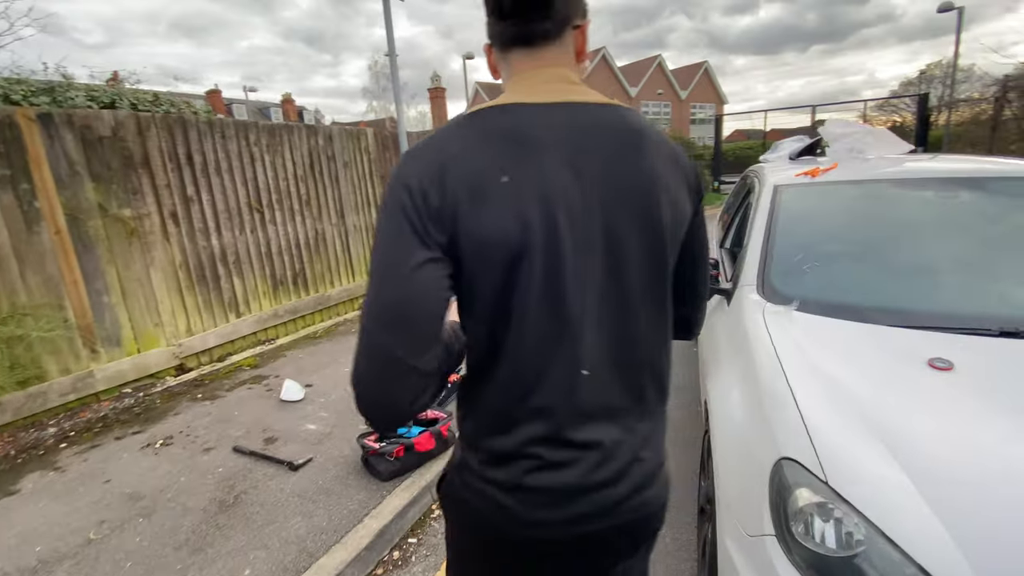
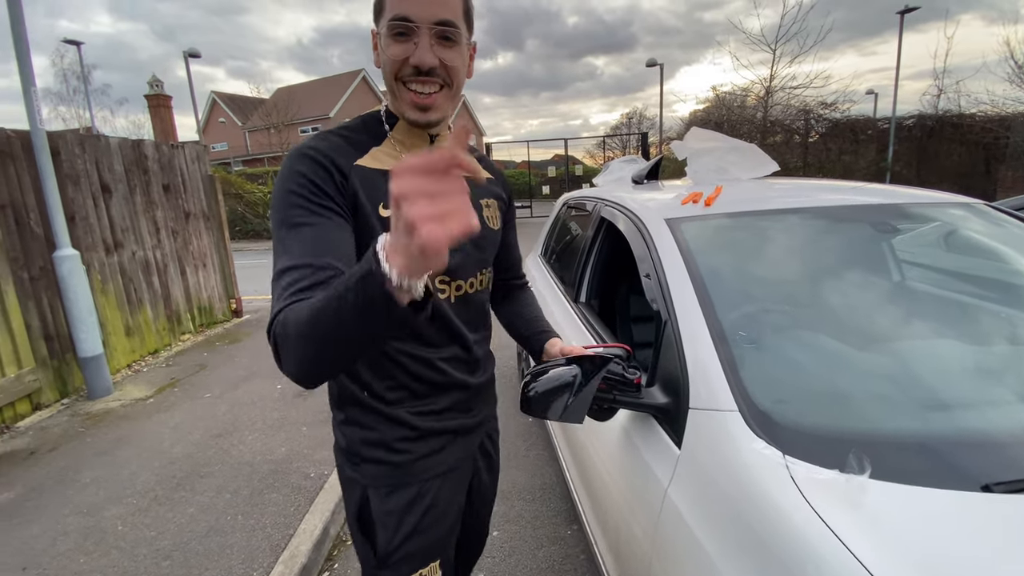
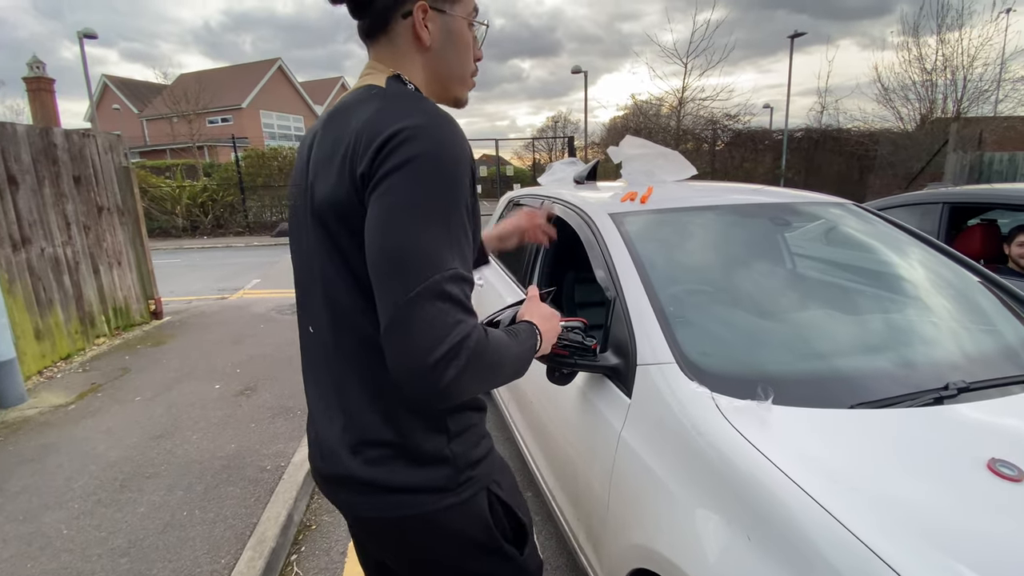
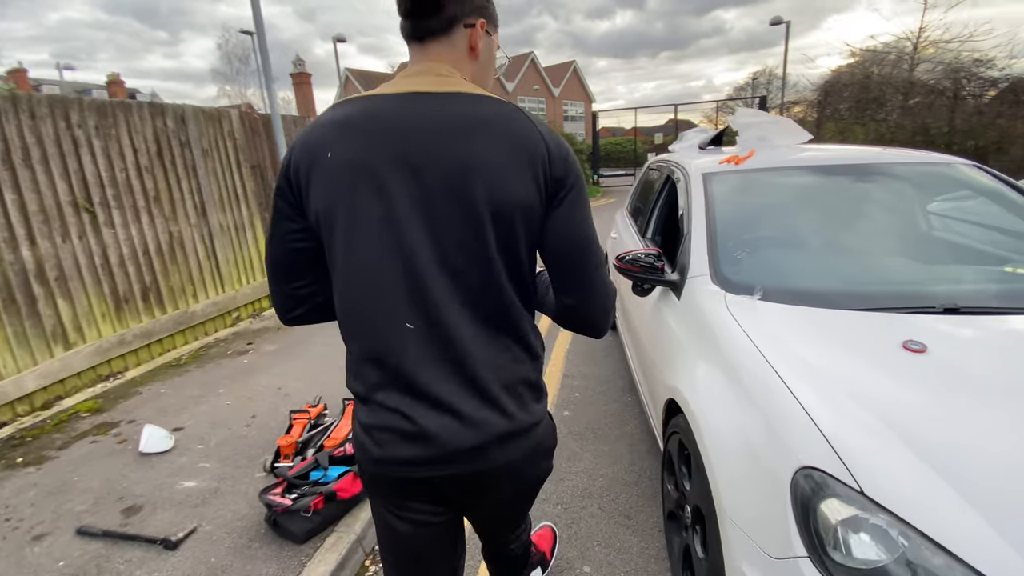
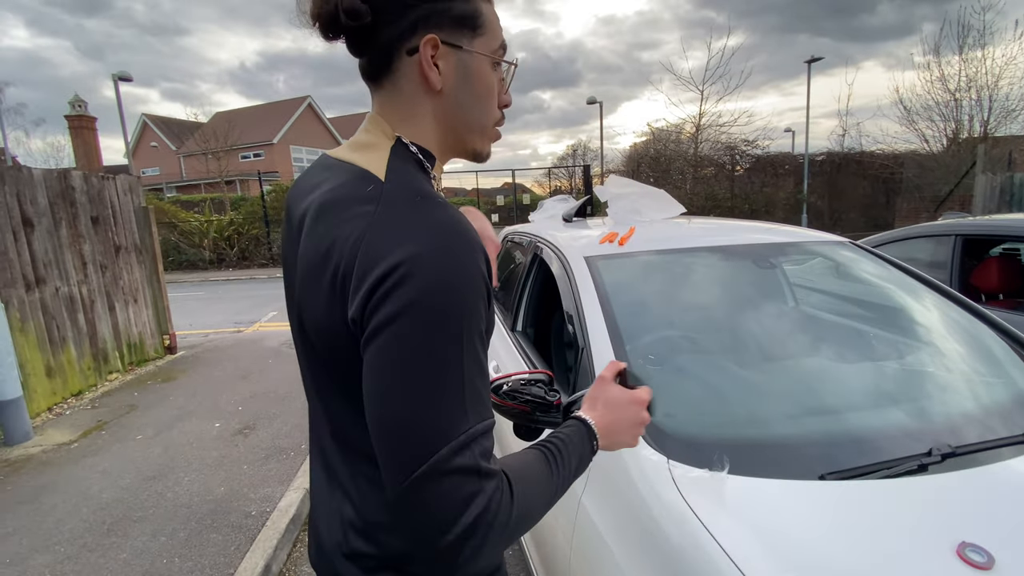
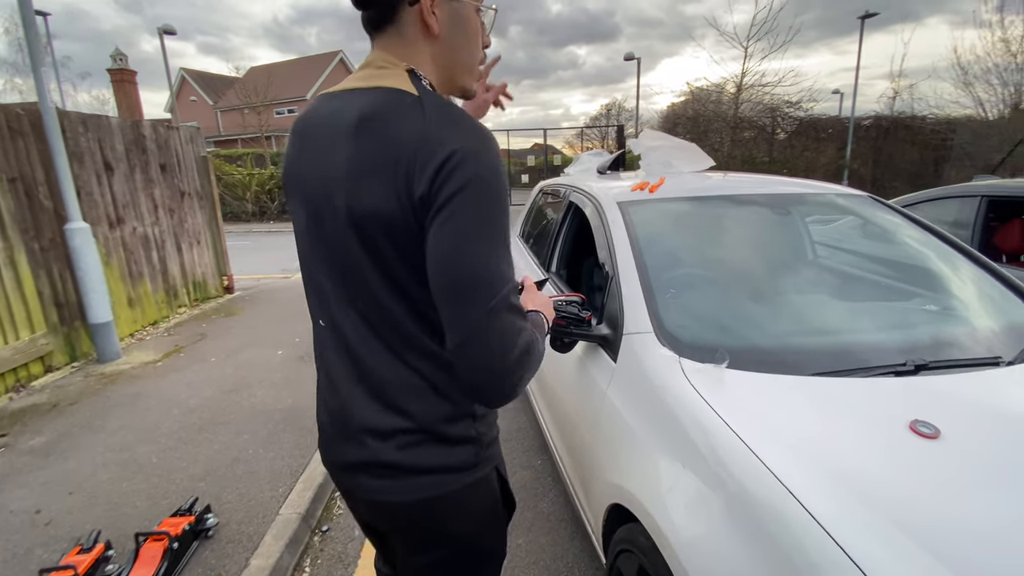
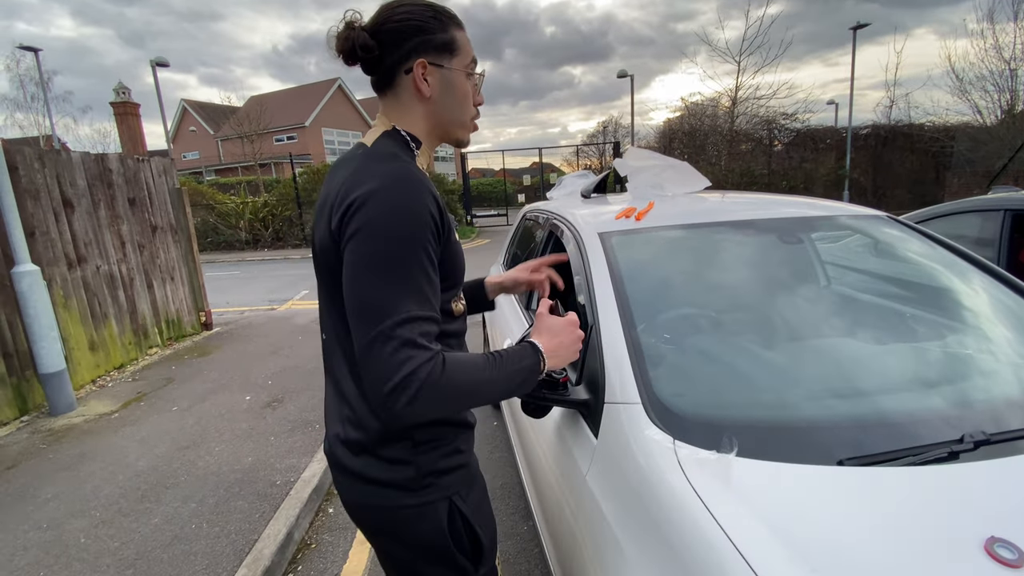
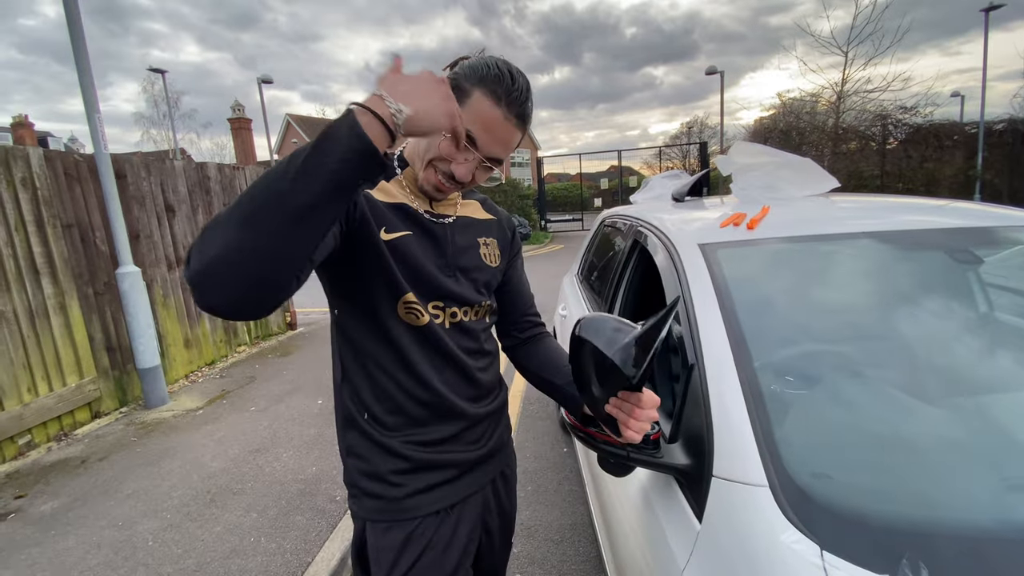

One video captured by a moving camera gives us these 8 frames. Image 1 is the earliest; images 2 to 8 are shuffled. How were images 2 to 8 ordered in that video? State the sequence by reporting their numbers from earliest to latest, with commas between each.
4, 6, 3, 5, 7, 2, 8
